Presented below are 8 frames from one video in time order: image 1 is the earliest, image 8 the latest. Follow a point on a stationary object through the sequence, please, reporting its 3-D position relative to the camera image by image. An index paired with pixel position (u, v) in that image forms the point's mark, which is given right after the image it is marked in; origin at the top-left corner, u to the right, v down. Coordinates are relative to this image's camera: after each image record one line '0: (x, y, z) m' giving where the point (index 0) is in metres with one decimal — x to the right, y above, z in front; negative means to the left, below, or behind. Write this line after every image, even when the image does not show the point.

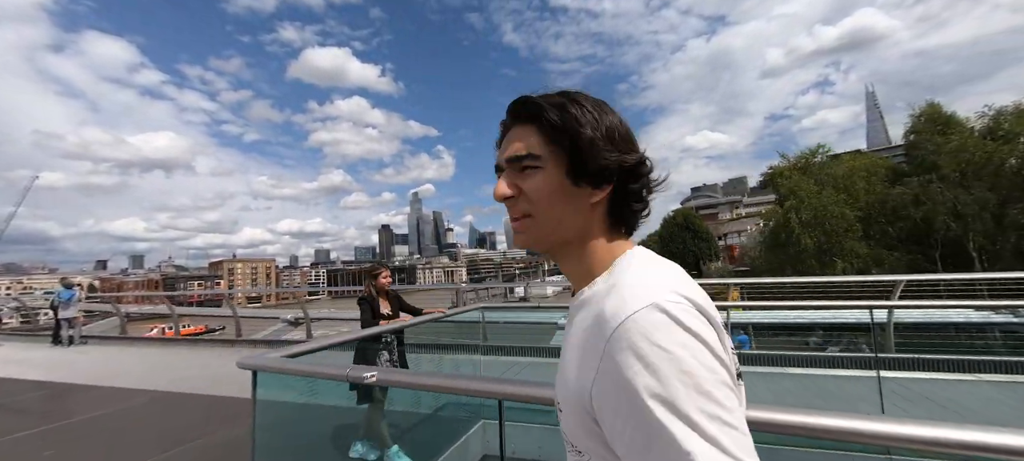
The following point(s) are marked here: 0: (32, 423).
0: (-5.2, -2.2, +4.2) m
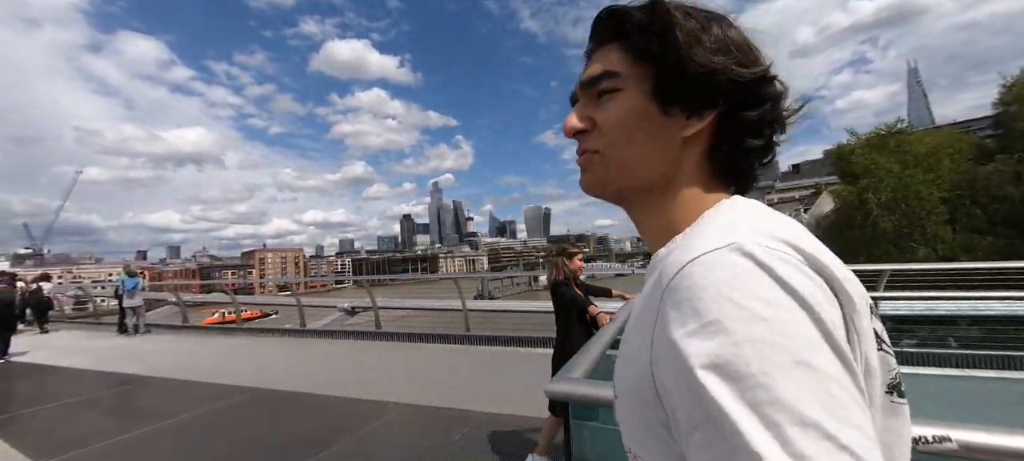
0: (-4.3, -2.0, +4.2) m
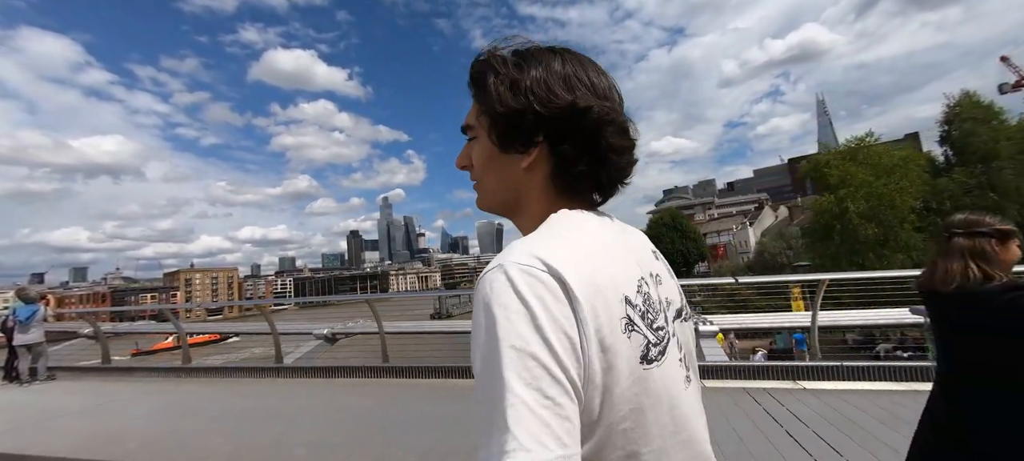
0: (-4.0, -2.1, +2.9) m
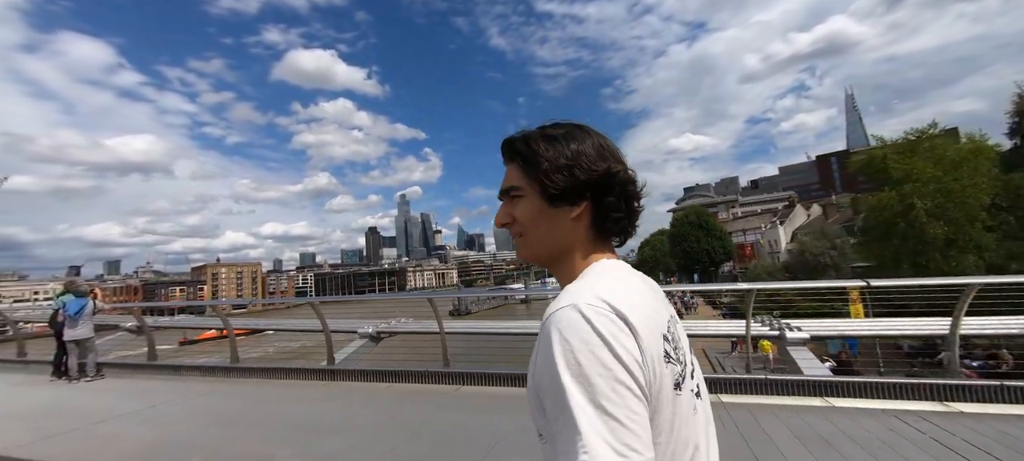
0: (-3.5, -2.0, +2.8) m
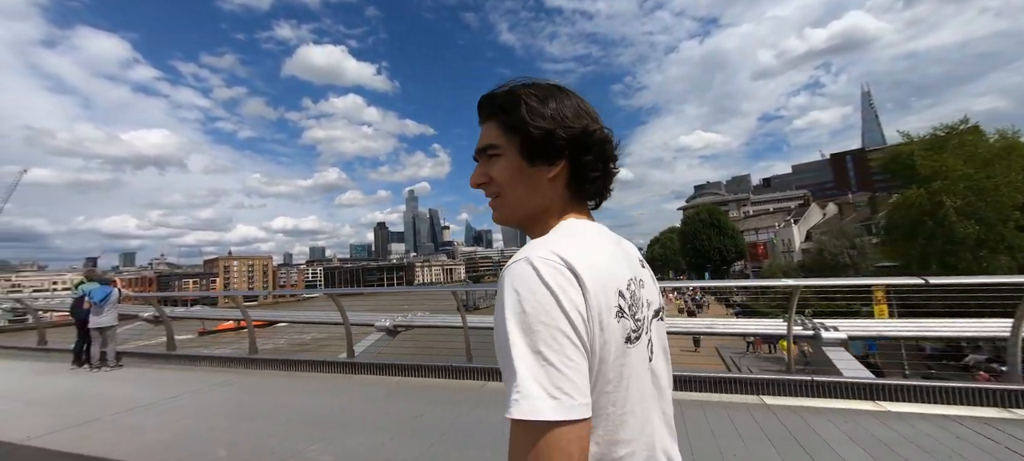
0: (-3.3, -1.9, +2.8) m
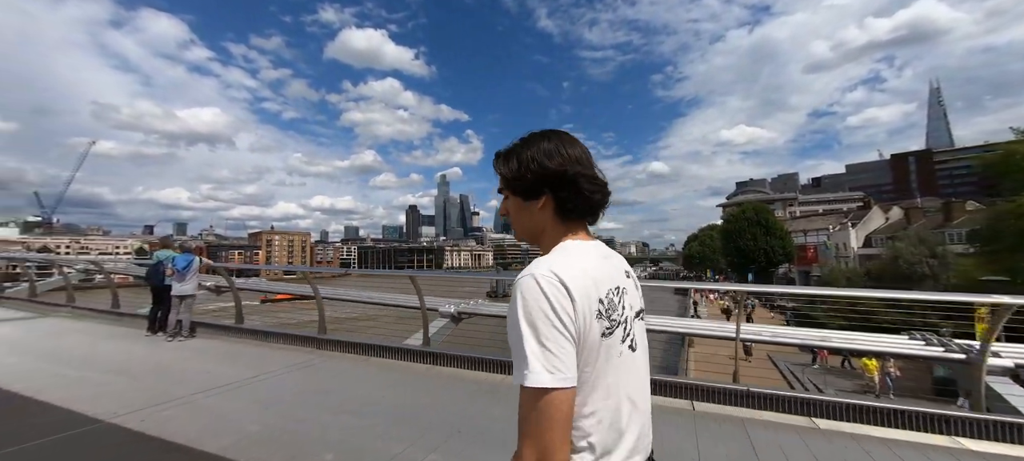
0: (-2.7, -1.7, +2.8) m
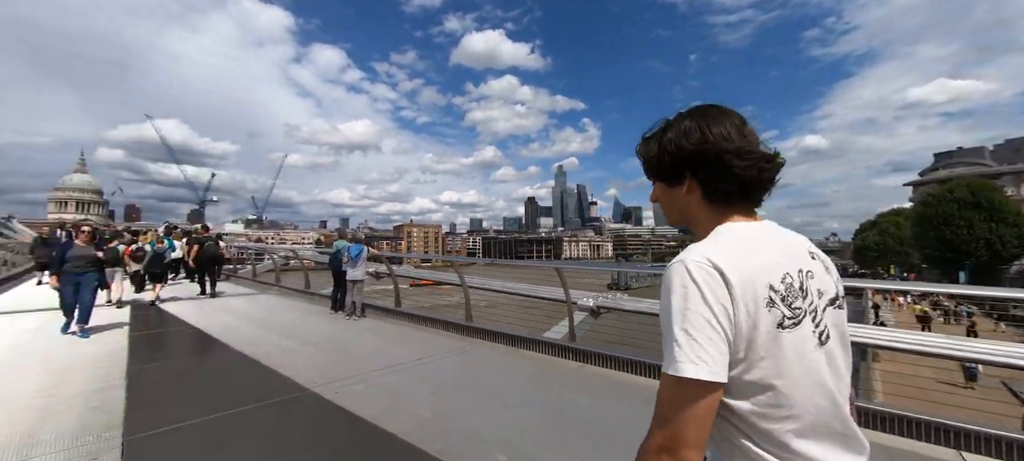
0: (-1.6, -1.6, +3.2) m
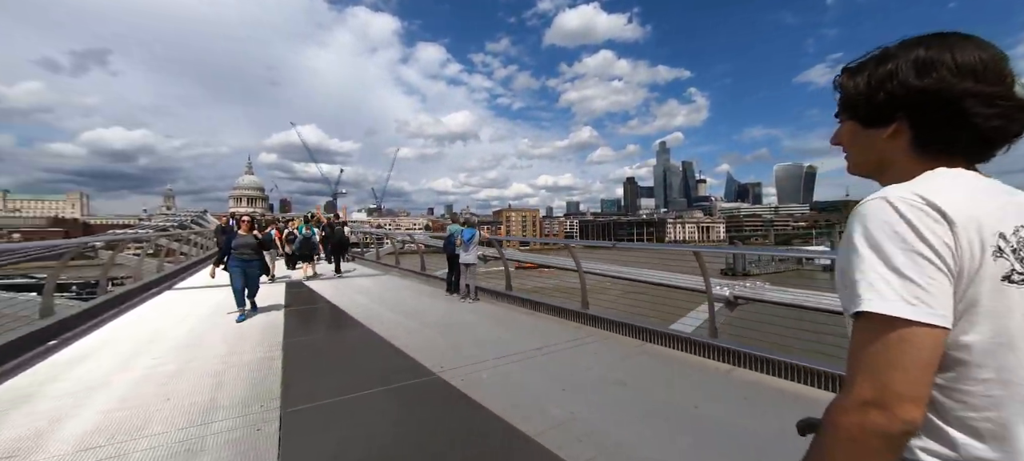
0: (-0.6, -1.5, +3.3) m
